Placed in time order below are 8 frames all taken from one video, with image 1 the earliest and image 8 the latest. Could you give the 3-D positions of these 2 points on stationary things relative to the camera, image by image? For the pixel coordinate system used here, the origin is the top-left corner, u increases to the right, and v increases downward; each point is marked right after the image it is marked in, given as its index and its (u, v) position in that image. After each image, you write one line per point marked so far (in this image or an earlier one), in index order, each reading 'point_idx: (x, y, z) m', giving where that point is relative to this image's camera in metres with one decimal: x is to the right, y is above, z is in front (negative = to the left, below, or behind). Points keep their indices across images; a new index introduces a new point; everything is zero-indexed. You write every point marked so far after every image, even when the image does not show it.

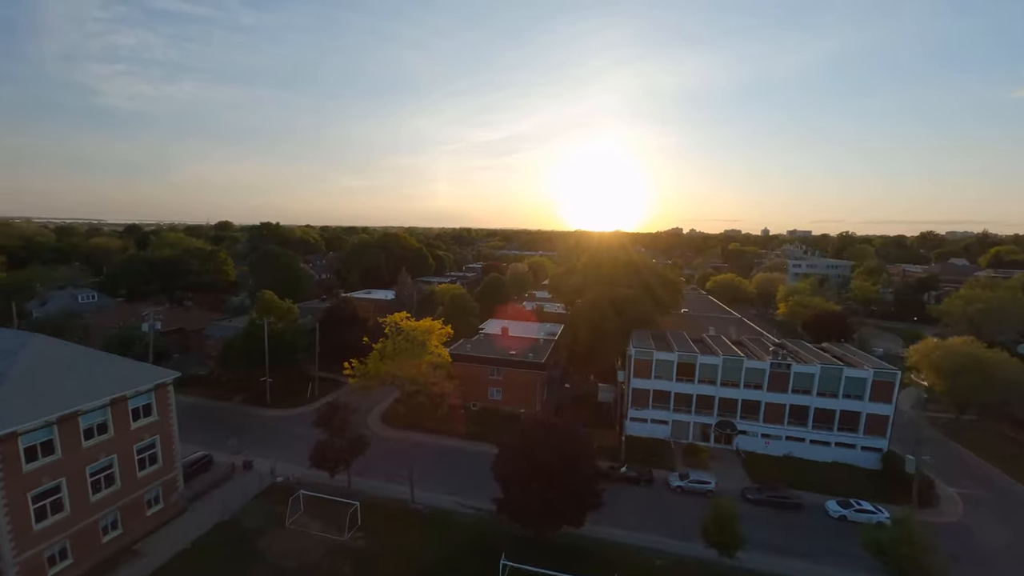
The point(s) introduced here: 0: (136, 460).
0: (-18.1, -8.3, +18.5) m
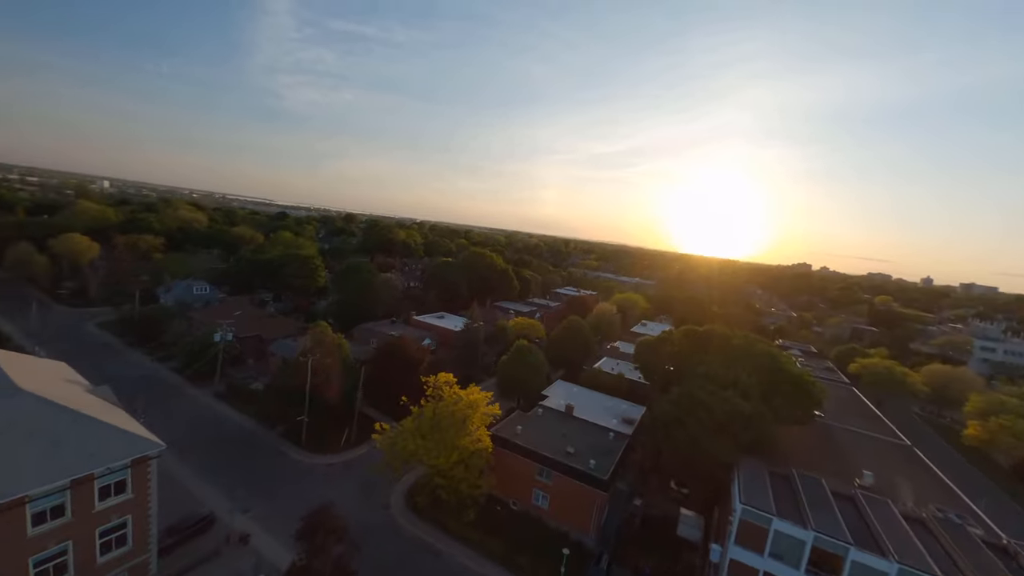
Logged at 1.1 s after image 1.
0: (-17.3, -10.7, +16.1) m
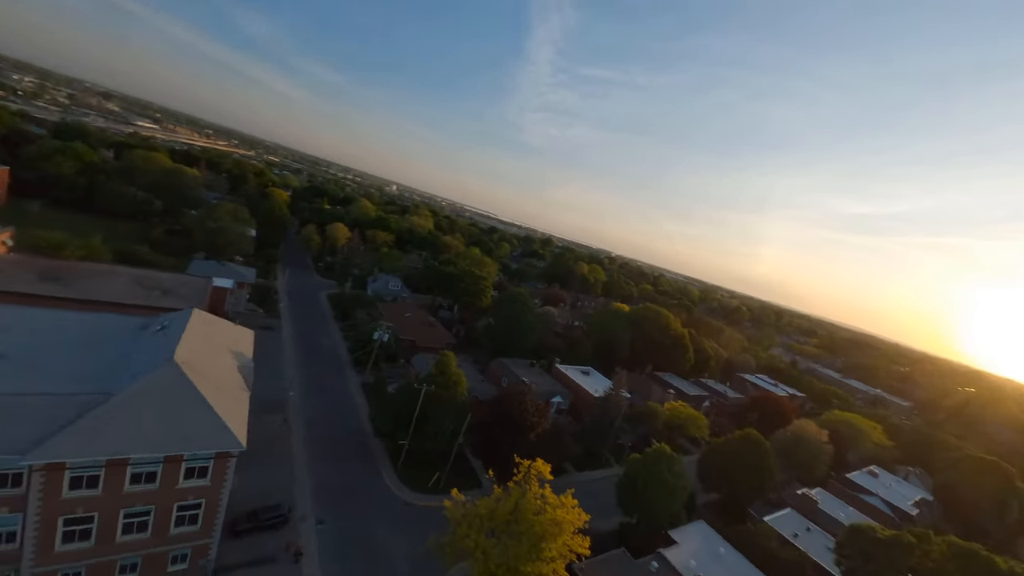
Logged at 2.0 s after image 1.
0: (-15.4, -10.5, +17.5) m
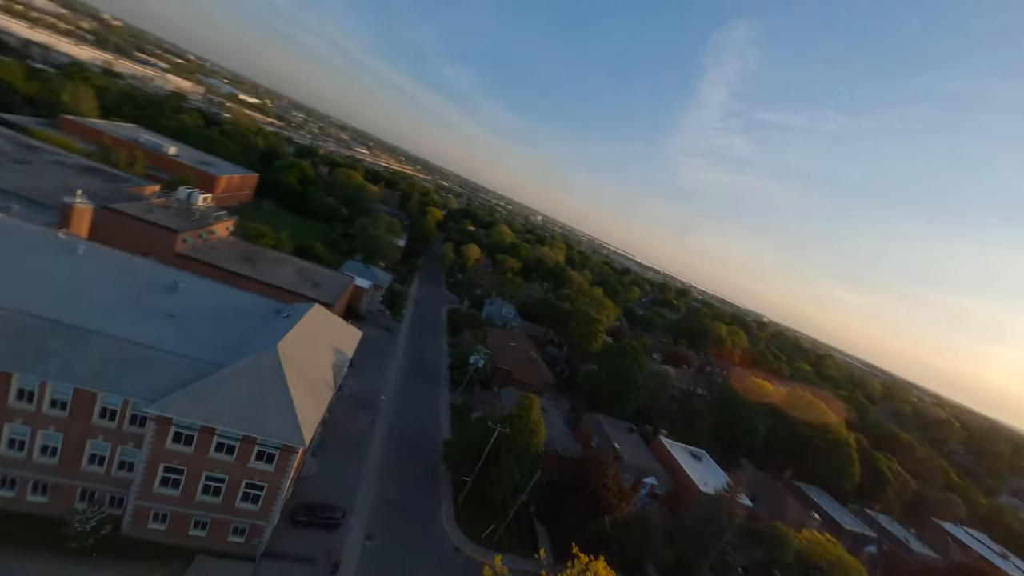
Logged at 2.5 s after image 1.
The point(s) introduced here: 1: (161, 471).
0: (-13.4, -10.1, +19.0) m
1: (-16.4, -8.6, +18.1) m
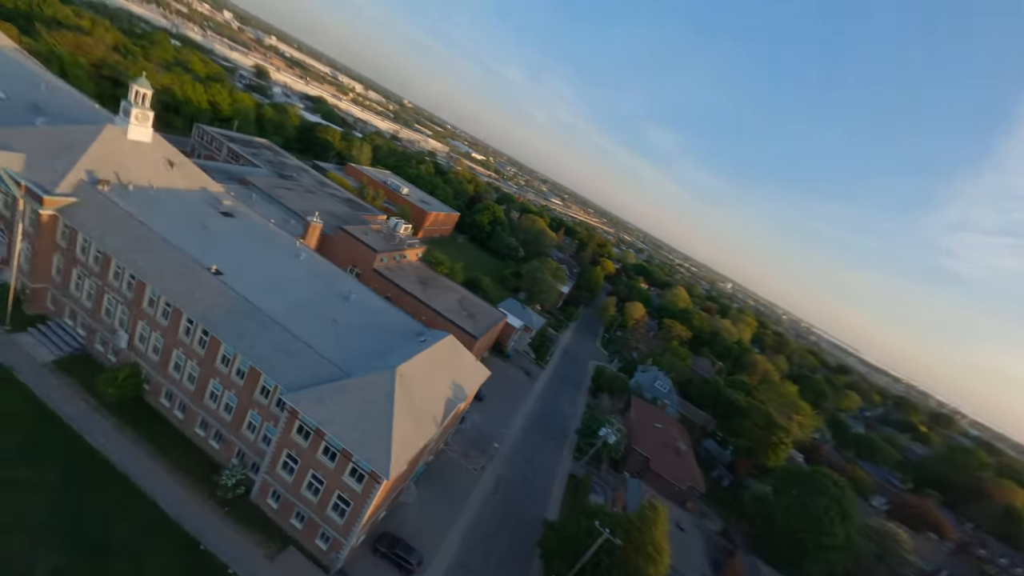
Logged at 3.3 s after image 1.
0: (-9.2, -10.8, +19.6) m
1: (-12.0, -8.8, +20.2) m
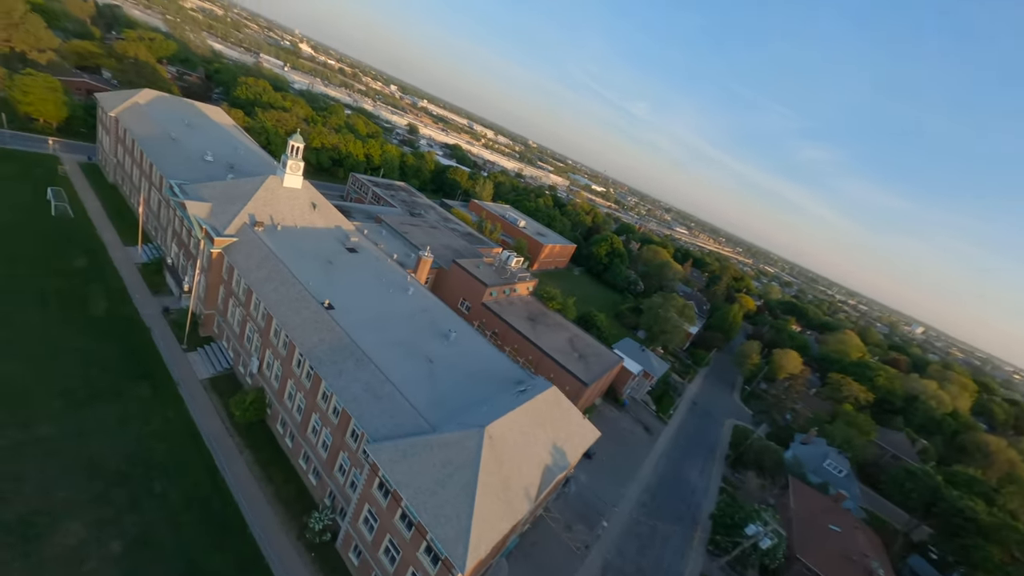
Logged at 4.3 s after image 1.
0: (-4.7, -12.7, +17.0) m
1: (-7.1, -10.7, +18.5) m
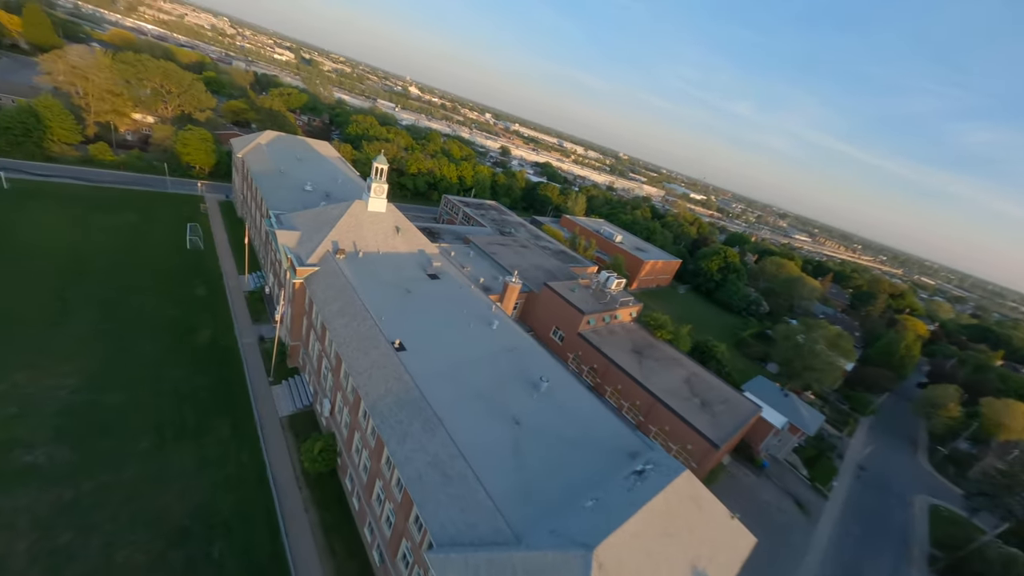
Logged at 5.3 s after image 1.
0: (-1.1, -14.4, +11.6) m
1: (-3.0, -12.4, +13.6) m
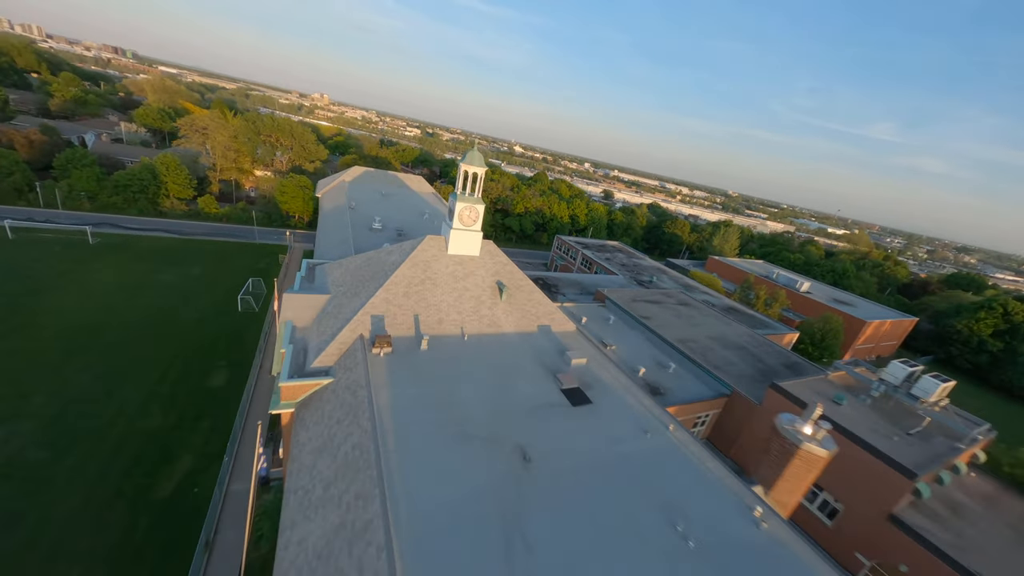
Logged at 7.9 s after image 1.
0: (+2.2, -16.8, -8.3) m
1: (+0.8, -15.1, -5.6) m
